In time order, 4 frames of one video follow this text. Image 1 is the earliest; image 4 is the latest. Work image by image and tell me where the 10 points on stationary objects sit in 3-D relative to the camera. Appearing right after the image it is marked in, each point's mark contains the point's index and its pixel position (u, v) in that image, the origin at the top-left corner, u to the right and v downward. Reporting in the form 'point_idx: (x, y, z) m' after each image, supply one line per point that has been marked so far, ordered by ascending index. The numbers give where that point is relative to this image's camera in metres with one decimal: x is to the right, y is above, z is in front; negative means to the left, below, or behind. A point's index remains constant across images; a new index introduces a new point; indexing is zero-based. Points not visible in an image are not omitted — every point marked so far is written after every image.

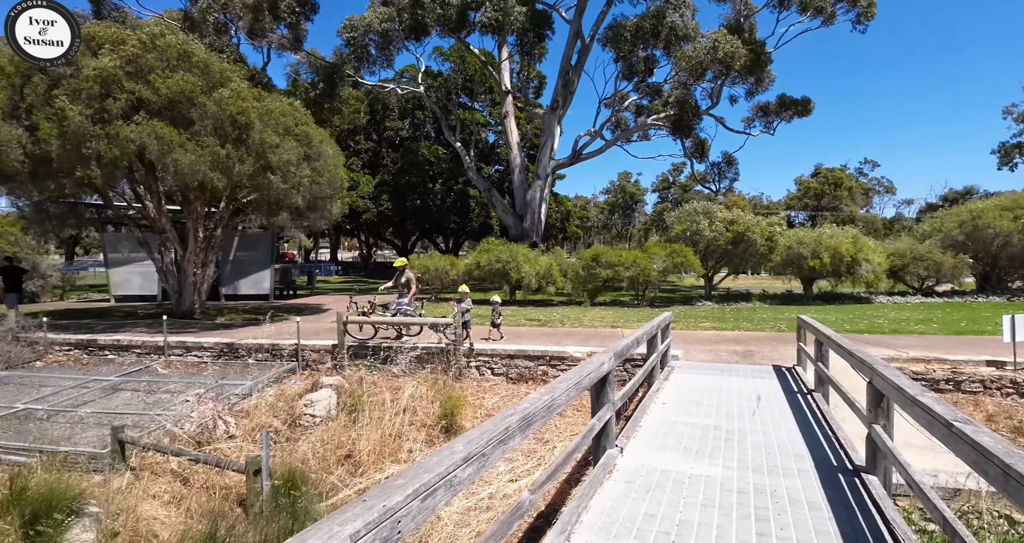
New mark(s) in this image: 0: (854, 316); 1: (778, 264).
0: (+8.5, -1.1, +13.7) m
1: (+9.3, +0.3, +19.2) m
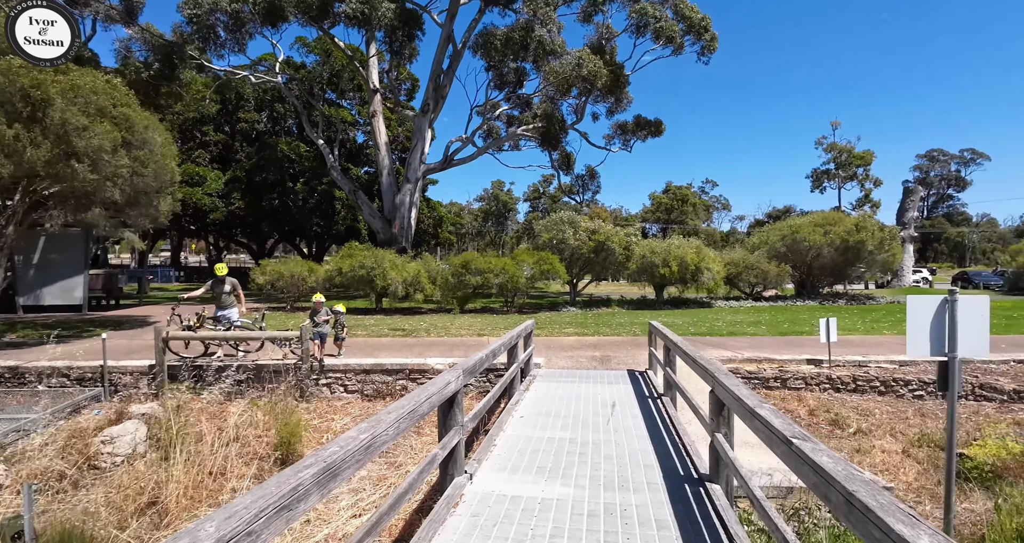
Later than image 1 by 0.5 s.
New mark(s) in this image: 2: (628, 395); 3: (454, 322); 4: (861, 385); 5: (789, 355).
0: (+5.0, -1.3, +14.8) m
1: (+4.5, 0.0, +20.3) m
2: (+1.4, -1.5, +6.5) m
3: (-1.6, -1.4, +15.1) m
4: (+5.1, -1.7, +8.1) m
5: (+4.6, -1.4, +9.1) m
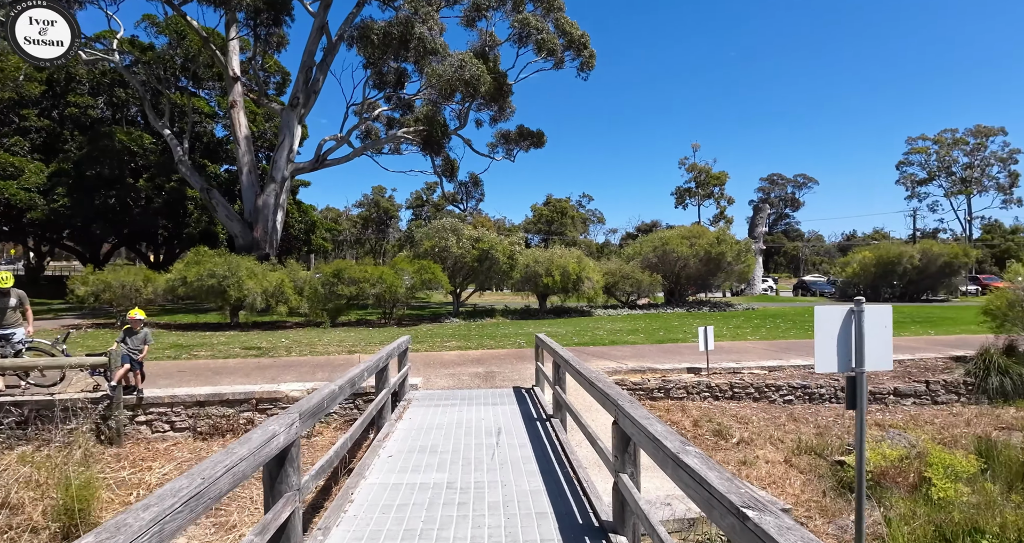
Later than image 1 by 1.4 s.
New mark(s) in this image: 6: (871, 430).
0: (+1.8, -1.6, +14.7) m
1: (+0.2, -0.3, +20.0) m
2: (0.0, -1.5, +5.8) m
3: (-4.7, -1.6, +13.6) m
4: (+3.3, -1.8, +8.2) m
5: (+2.6, -1.5, +9.0) m
6: (+4.7, -2.1, +7.1) m
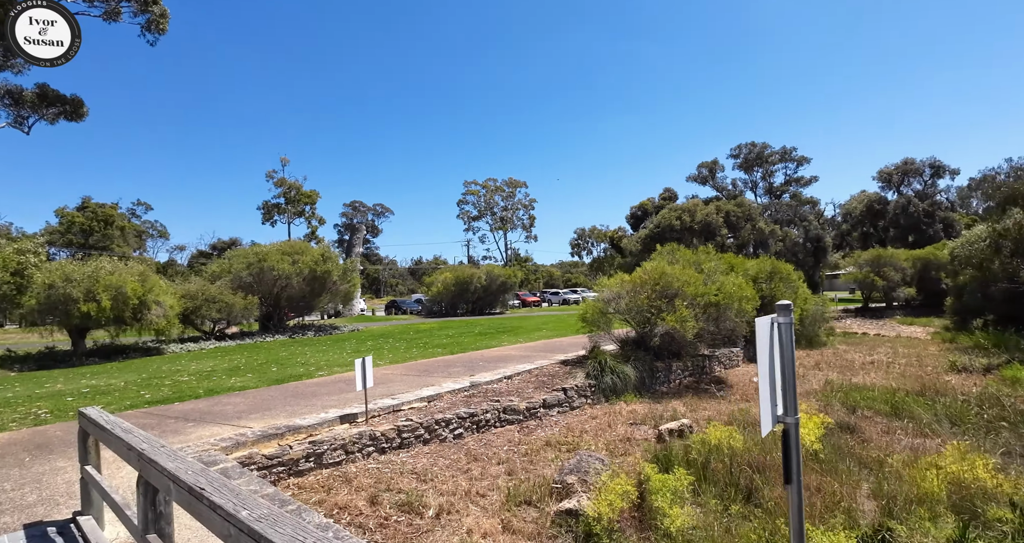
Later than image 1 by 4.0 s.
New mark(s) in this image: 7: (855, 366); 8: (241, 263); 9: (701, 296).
0: (-6.7, -1.9, +10.1) m
1: (-11.5, -0.9, +13.1) m
2: (-2.1, -1.6, +2.3) m
3: (-10.8, -1.9, +4.9) m
4: (-1.2, -1.9, +6.3) m
5: (-2.4, -1.7, +6.5) m
6: (+0.5, -2.2, +6.4) m
7: (+8.9, -2.4, +14.2) m
8: (-9.3, +0.3, +18.9) m
9: (+3.7, -0.5, +10.5) m
